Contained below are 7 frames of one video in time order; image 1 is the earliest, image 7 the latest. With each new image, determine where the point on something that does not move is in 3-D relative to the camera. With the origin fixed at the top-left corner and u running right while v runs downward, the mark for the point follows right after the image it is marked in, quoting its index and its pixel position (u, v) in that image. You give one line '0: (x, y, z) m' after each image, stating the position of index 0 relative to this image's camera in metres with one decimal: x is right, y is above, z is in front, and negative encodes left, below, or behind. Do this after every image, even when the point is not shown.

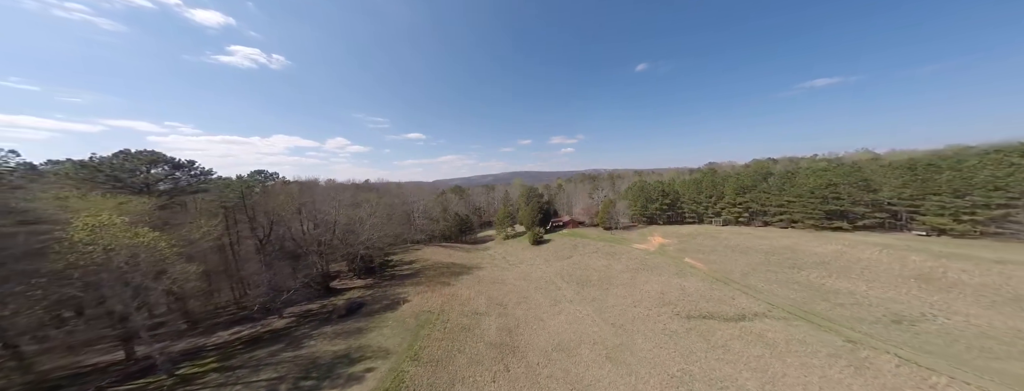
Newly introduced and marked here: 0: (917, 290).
0: (+29.8, -6.9, +17.9) m
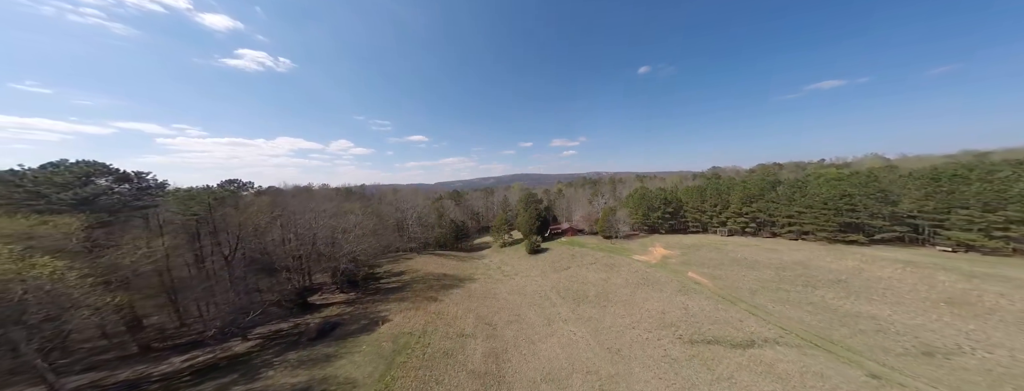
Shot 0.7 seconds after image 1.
0: (+28.9, -8.0, +16.1) m
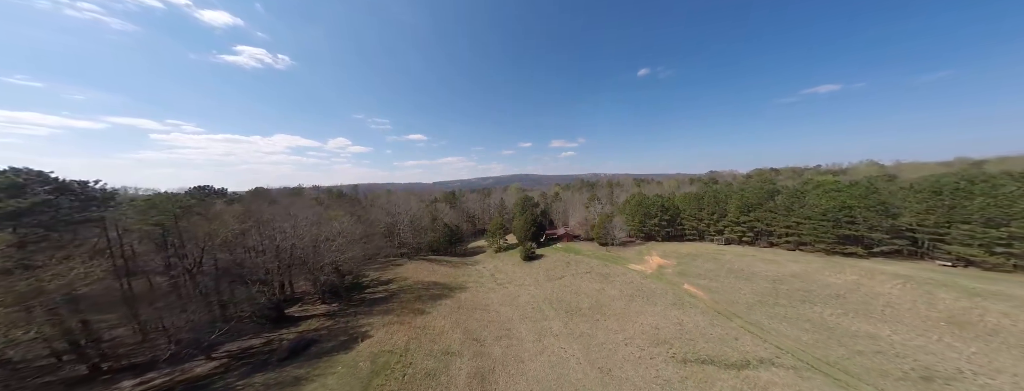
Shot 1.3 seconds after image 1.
0: (+28.0, -9.1, +15.6) m
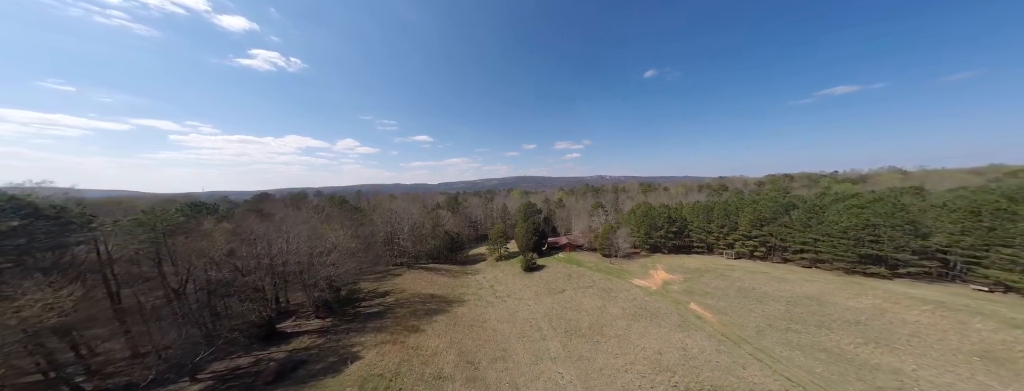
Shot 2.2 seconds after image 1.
0: (+27.5, -10.7, +14.2) m
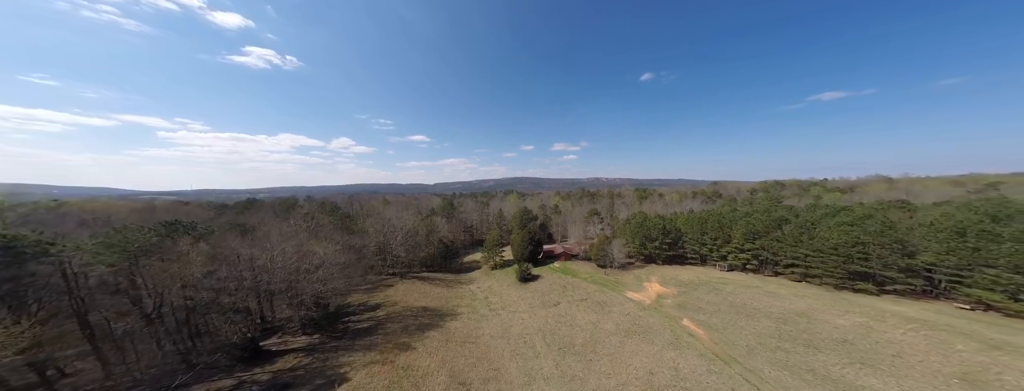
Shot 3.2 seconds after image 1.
0: (+27.0, -12.4, +14.5) m
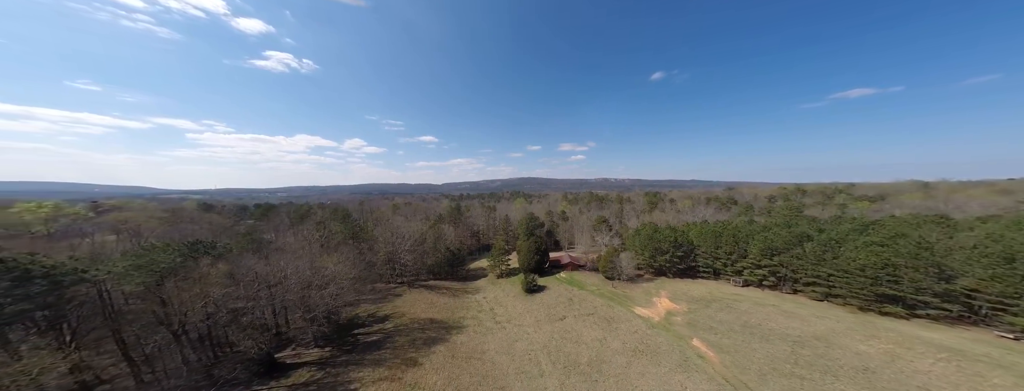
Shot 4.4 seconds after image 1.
0: (+27.3, -14.3, +13.6) m
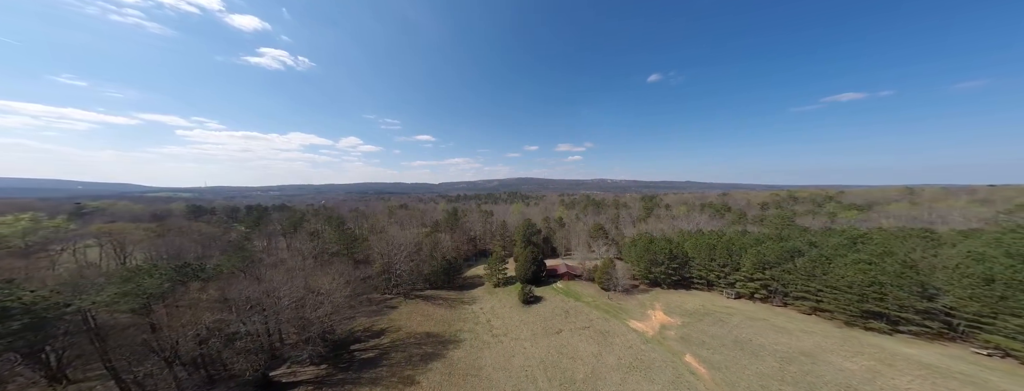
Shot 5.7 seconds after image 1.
0: (+27.1, -16.2, +14.2) m
